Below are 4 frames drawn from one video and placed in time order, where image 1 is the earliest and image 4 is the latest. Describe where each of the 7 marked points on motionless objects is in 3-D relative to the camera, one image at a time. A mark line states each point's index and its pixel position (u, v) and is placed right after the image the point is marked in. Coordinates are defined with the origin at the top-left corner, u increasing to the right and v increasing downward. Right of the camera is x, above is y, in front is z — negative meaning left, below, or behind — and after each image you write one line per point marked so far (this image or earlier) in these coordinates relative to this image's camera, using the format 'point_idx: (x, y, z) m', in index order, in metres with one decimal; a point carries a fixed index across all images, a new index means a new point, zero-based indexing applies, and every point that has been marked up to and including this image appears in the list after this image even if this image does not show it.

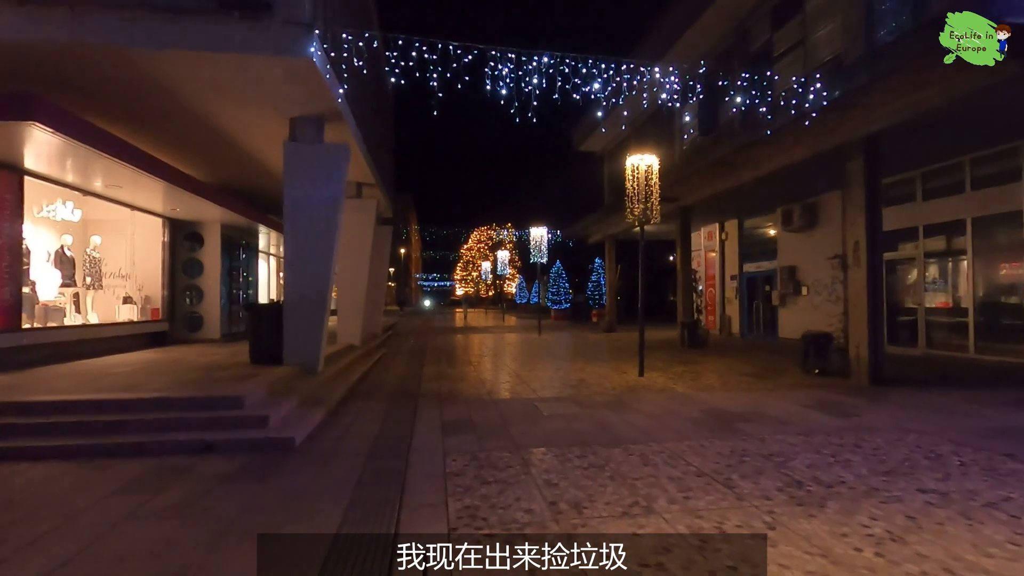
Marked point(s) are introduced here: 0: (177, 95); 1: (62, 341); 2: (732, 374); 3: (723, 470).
0: (-7.0, +4.1, +11.4) m
1: (-11.5, -1.4, +13.8) m
2: (+5.4, -2.1, +13.2) m
3: (+2.4, -2.1, +6.2) m
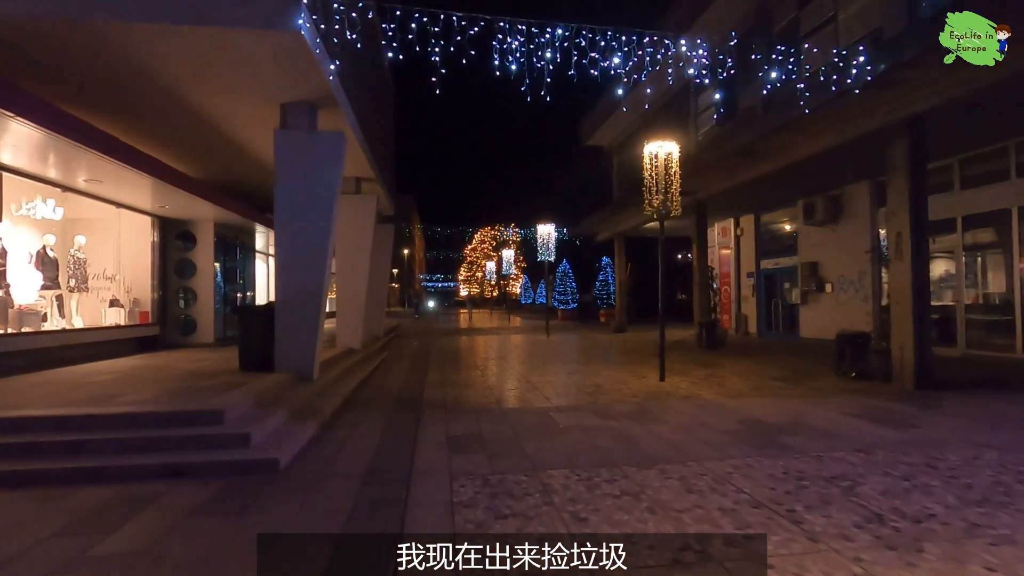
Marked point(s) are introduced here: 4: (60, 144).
0: (-6.8, +4.1, +10.4) m
1: (-11.2, -1.4, +12.9) m
2: (+5.6, -2.0, +12.2) m
3: (+2.6, -2.0, +5.2) m
4: (-9.7, +3.1, +11.7) m
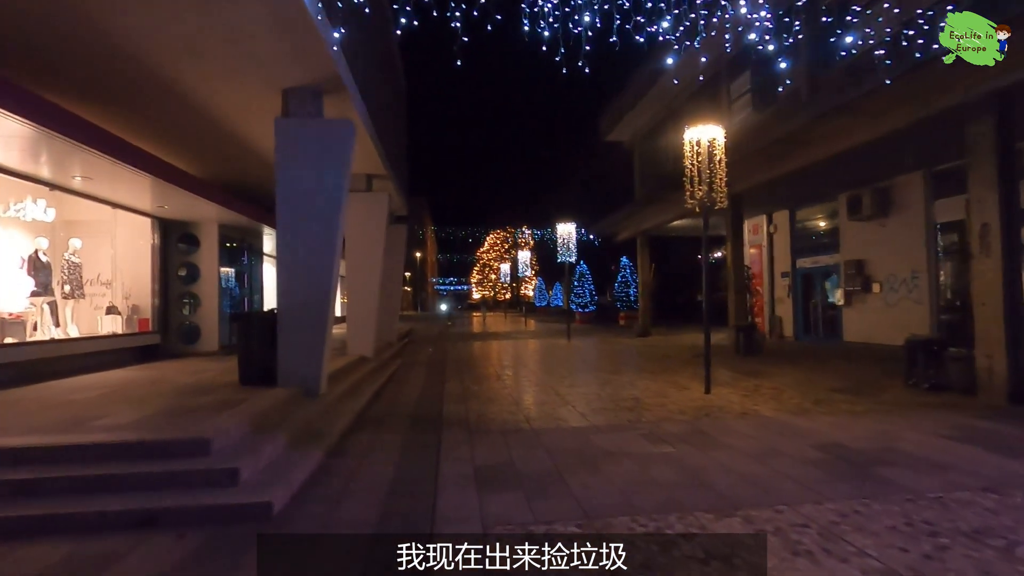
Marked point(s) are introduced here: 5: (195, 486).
0: (-6.4, +4.0, +9.4) m
1: (-10.7, -1.6, +11.9) m
2: (+6.2, -2.0, +10.9) m
3: (+3.0, -2.0, +4.0) m
4: (-9.2, +3.0, +10.7) m
5: (-3.3, -2.0, +5.6) m
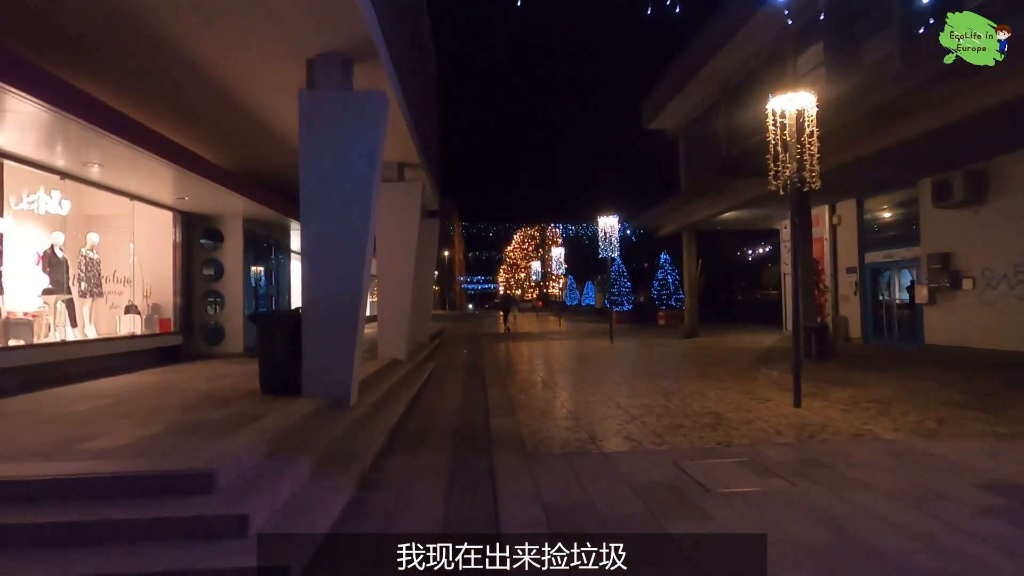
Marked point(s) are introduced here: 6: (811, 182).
0: (-5.5, +4.0, +8.3) m
1: (-9.6, -1.5, +11.0) m
2: (+7.1, -2.0, +9.1) m
3: (+3.7, -2.0, +2.4) m
4: (-8.3, +3.0, +9.7) m
5: (-2.6, -2.0, +4.4) m
6: (+5.3, +1.9, +9.6) m
